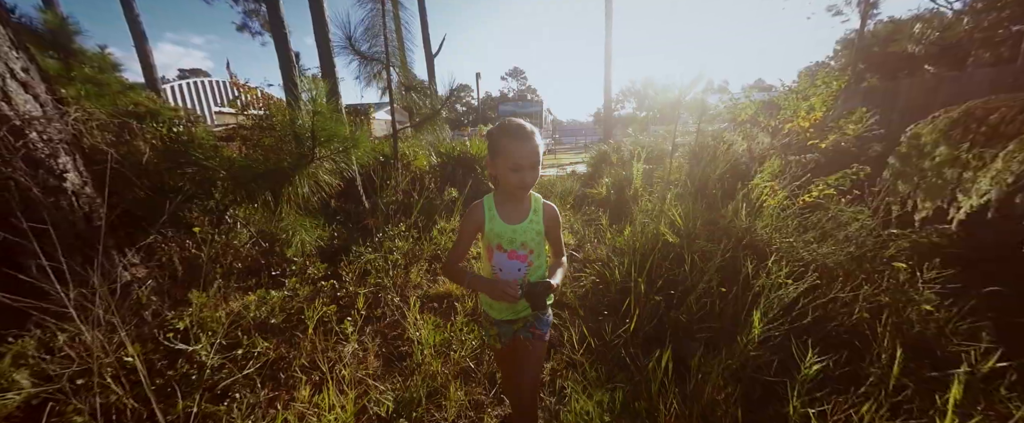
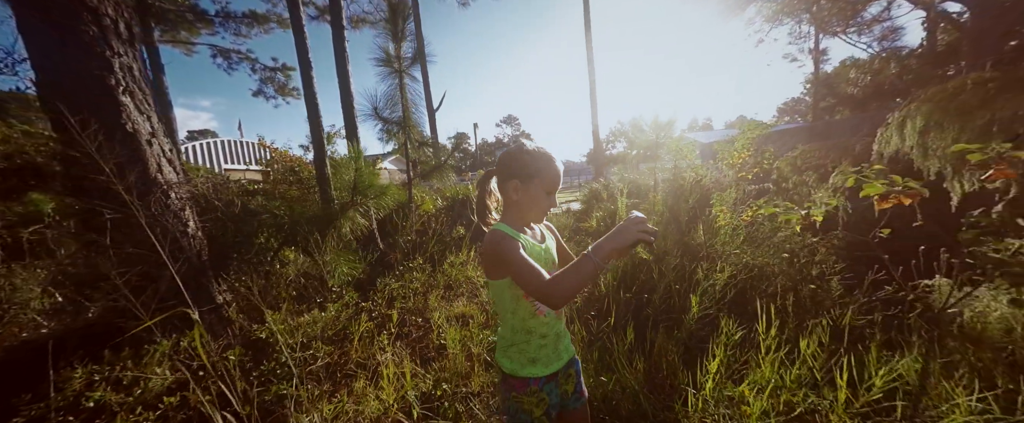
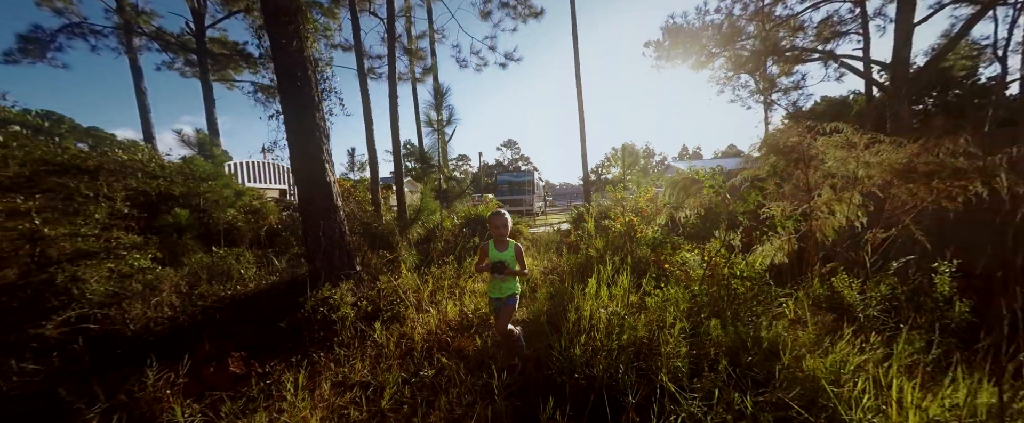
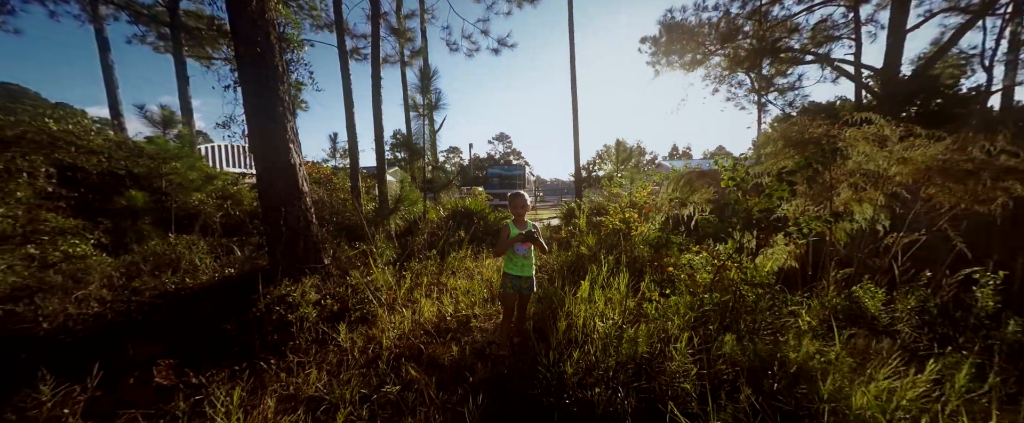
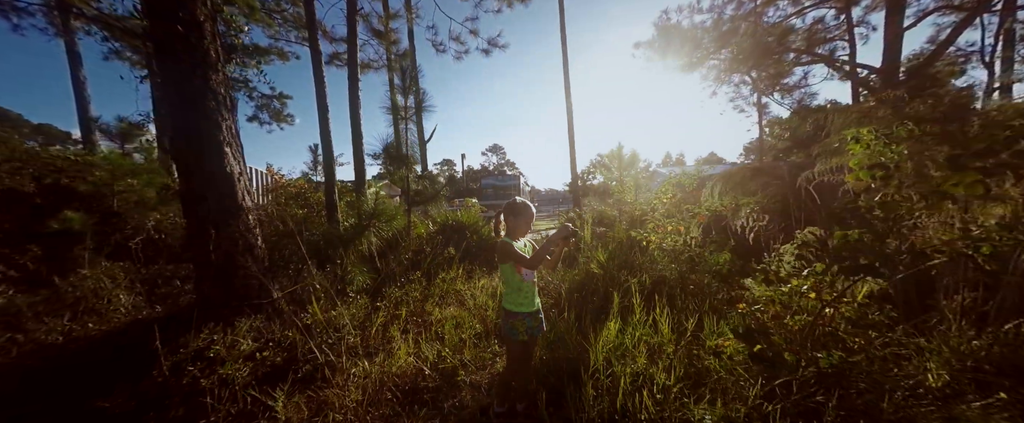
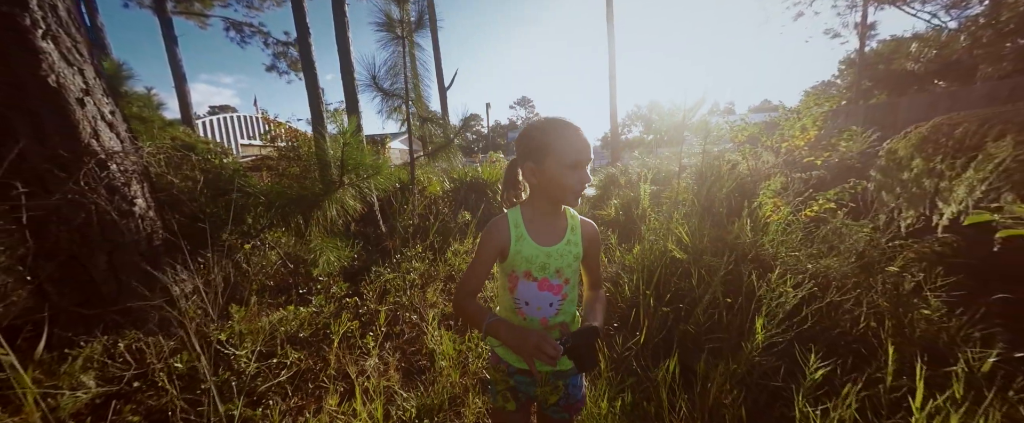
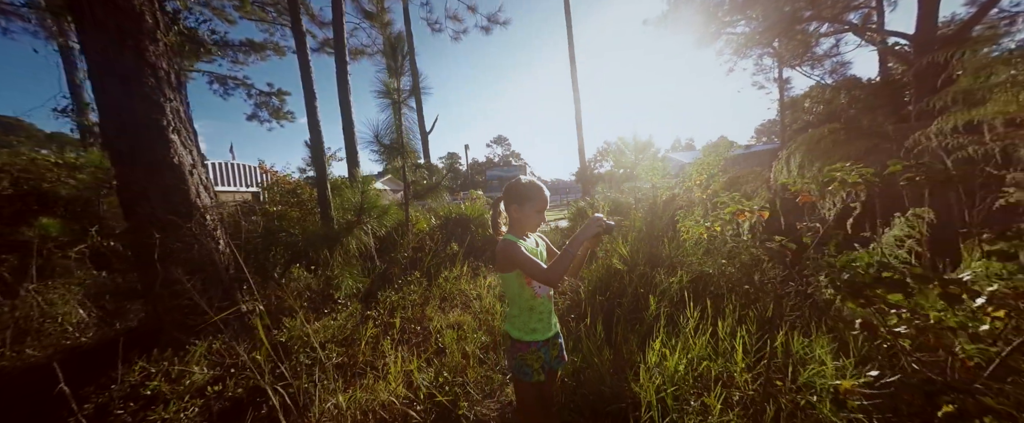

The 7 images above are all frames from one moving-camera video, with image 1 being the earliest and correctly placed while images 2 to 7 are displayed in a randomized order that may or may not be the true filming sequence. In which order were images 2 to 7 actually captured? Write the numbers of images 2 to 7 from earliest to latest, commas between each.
6, 2, 7, 5, 4, 3
